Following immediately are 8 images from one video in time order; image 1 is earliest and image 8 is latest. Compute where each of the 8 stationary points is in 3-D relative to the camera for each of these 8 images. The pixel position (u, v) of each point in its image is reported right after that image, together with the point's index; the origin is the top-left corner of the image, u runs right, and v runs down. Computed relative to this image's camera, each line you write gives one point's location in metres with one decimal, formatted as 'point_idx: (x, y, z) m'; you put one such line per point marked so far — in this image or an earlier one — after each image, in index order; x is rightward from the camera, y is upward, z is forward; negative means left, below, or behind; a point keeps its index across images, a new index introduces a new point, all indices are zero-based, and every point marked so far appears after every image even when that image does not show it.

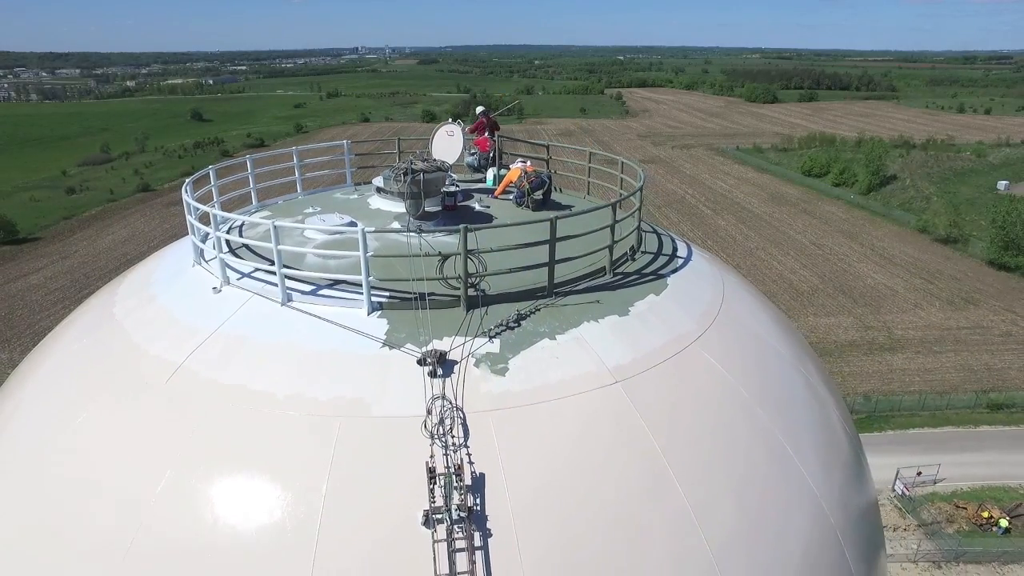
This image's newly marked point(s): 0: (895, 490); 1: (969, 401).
0: (+10.6, -5.6, +16.2) m
1: (+15.4, -3.8, +19.7) m
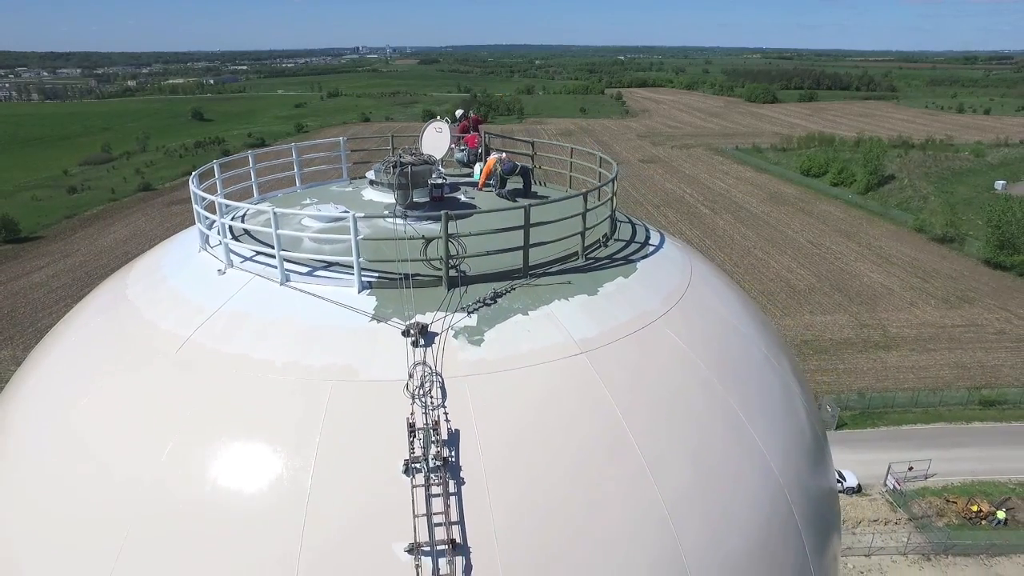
0: (+10.5, -5.5, +16.4) m
1: (+15.3, -3.7, +19.9) m
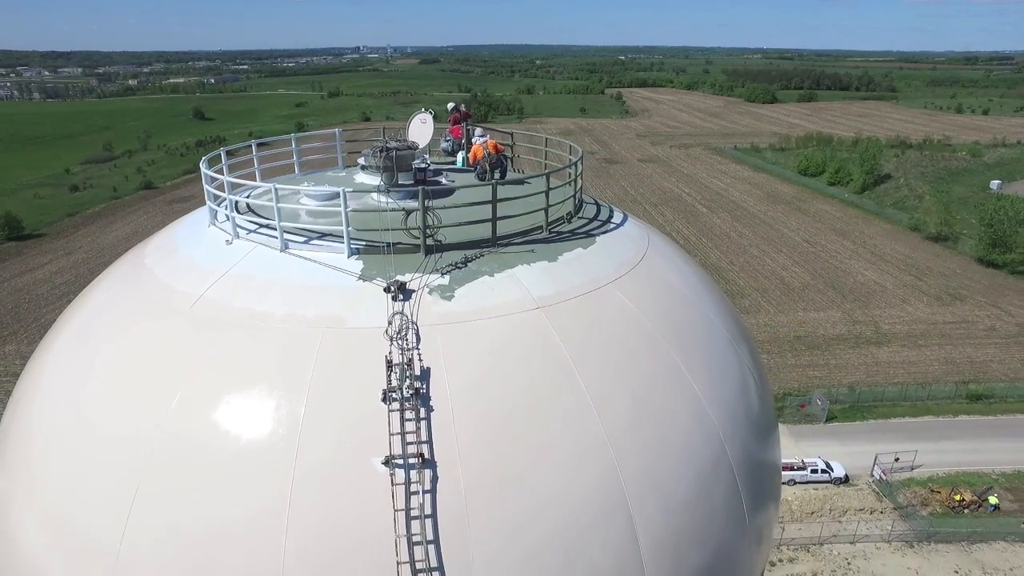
0: (+10.4, -5.4, +16.8) m
1: (+15.2, -3.6, +20.3) m
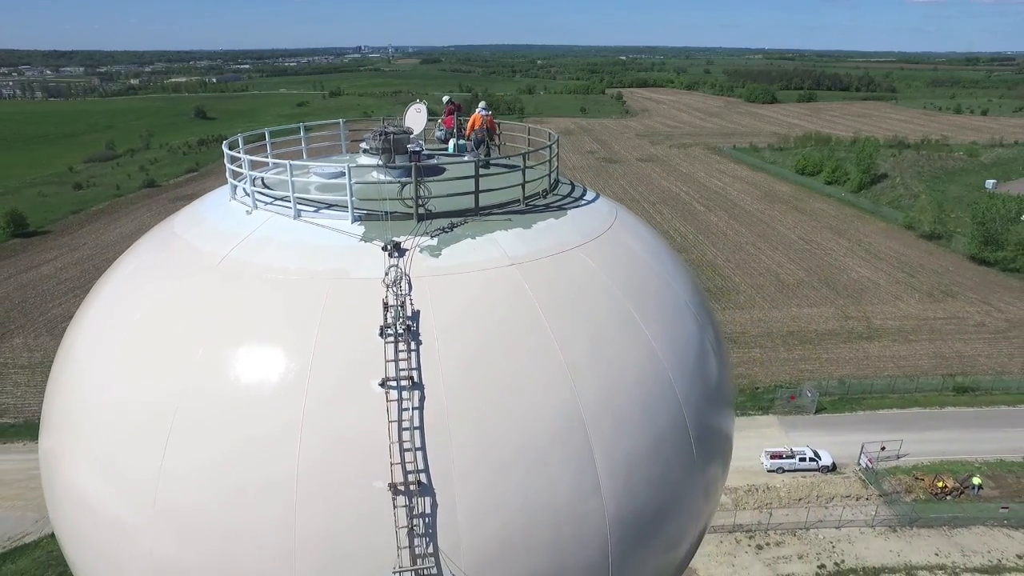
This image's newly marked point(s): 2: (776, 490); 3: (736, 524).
0: (+10.2, -5.2, +17.2) m
1: (+15.1, -3.4, +20.8) m
2: (+7.3, -5.6, +16.2) m
3: (+5.9, -6.2, +15.3) m
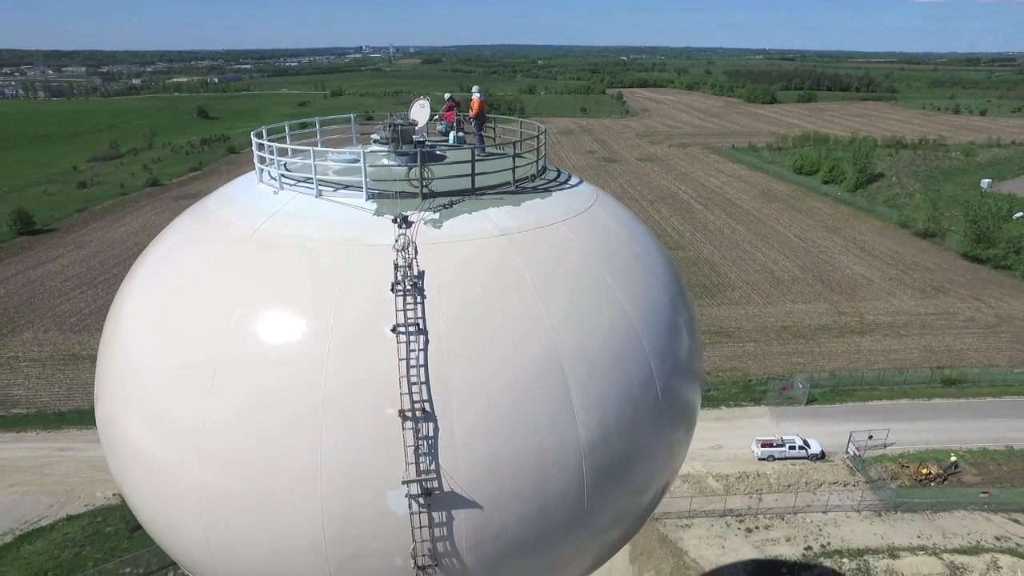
0: (+10.2, -5.0, +17.8) m
1: (+15.0, -3.2, +21.3) m
2: (+7.3, -5.4, +16.8) m
3: (+5.8, -6.0, +15.8) m
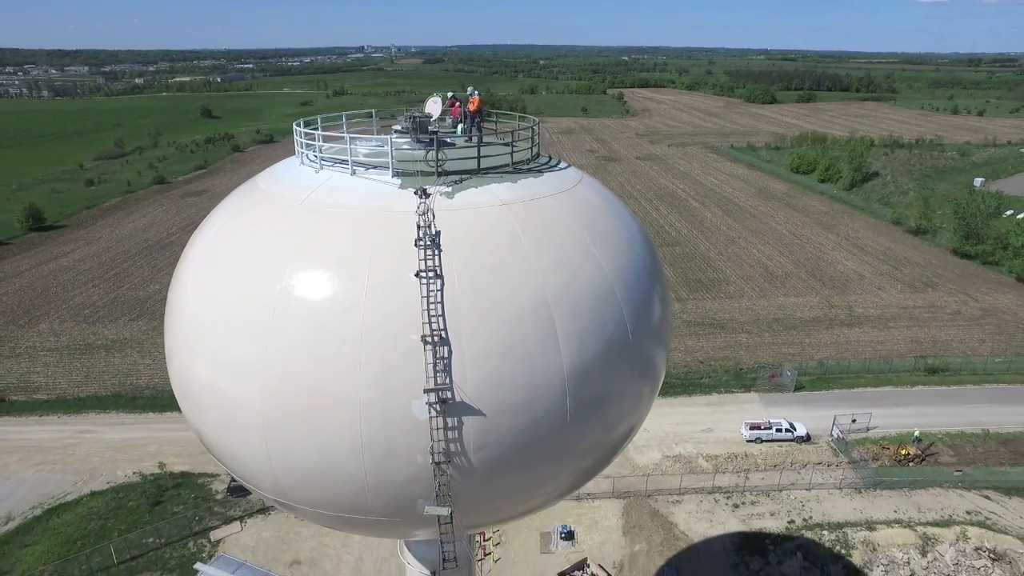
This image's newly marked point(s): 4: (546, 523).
0: (+10.2, -4.7, +18.7) m
1: (+15.1, -2.9, +22.2) m
2: (+7.3, -5.1, +17.7) m
3: (+5.8, -5.6, +16.7) m
4: (+0.9, -6.2, +15.5) m
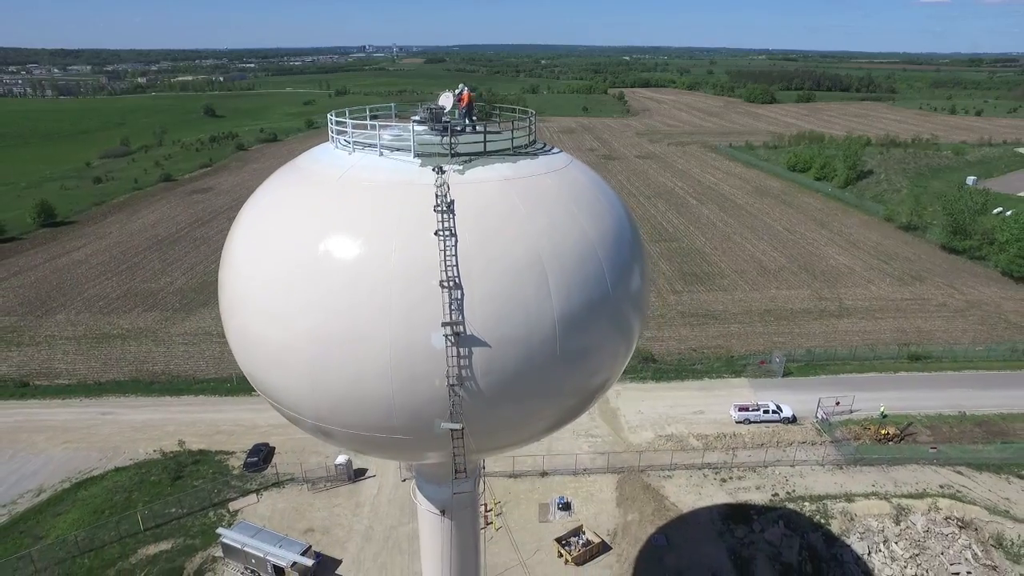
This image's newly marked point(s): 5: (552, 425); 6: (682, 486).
0: (+10.2, -4.3, +19.7) m
1: (+15.1, -2.6, +23.2) m
2: (+7.3, -4.7, +18.7) m
3: (+5.8, -5.3, +17.7) m
4: (+0.9, -5.9, +16.5) m
5: (+0.5, -1.5, +6.6) m
6: (+4.9, -5.7, +16.9) m
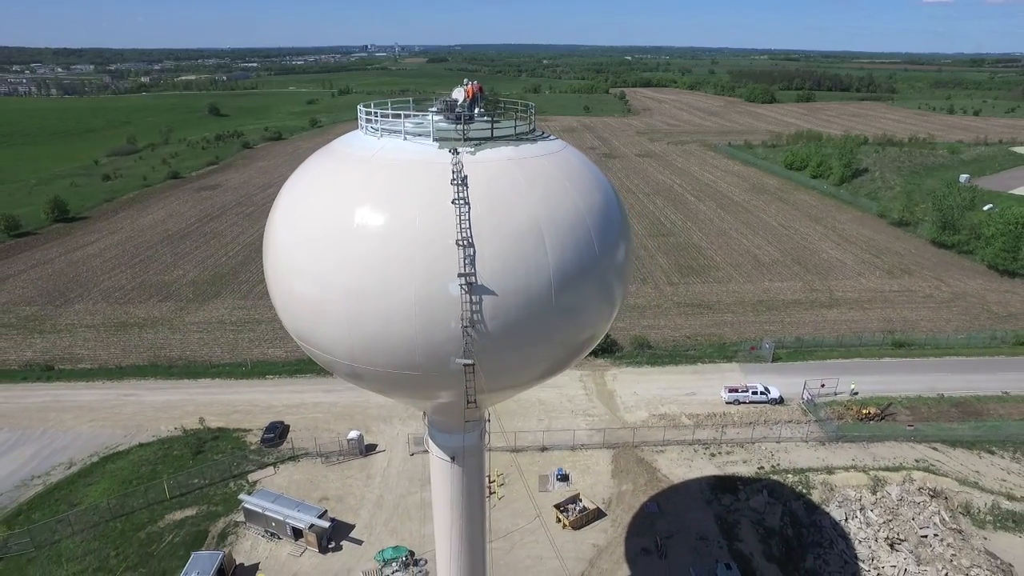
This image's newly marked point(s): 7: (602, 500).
0: (+10.3, -3.9, +20.7) m
1: (+15.2, -2.2, +24.2) m
2: (+7.4, -4.3, +19.8) m
3: (+5.9, -4.8, +18.8) m
4: (+1.0, -5.4, +17.6) m
5: (+0.5, -1.1, +7.7) m
6: (+4.9, -5.3, +18.0) m
7: (+2.5, -6.0, +16.5) m
